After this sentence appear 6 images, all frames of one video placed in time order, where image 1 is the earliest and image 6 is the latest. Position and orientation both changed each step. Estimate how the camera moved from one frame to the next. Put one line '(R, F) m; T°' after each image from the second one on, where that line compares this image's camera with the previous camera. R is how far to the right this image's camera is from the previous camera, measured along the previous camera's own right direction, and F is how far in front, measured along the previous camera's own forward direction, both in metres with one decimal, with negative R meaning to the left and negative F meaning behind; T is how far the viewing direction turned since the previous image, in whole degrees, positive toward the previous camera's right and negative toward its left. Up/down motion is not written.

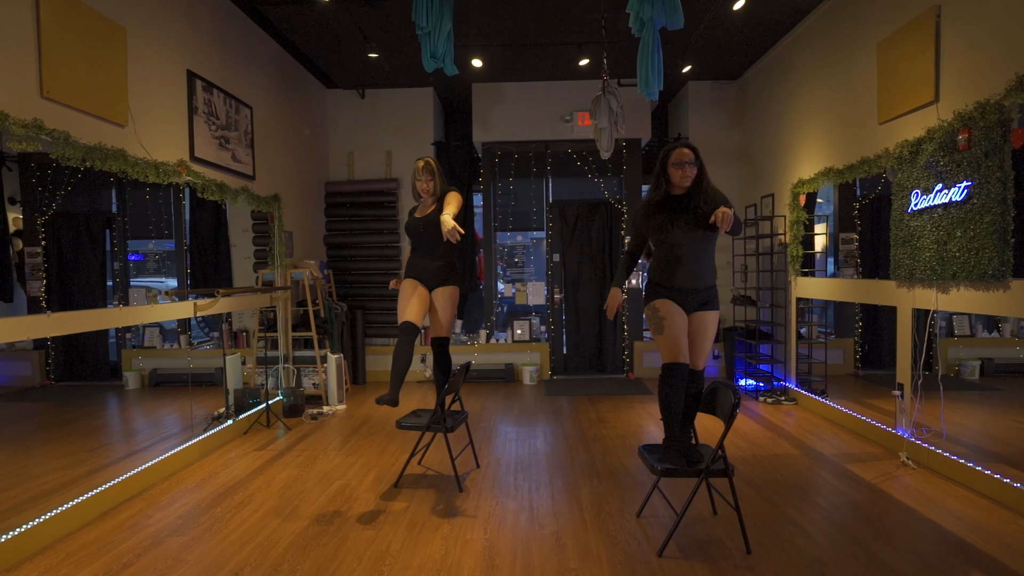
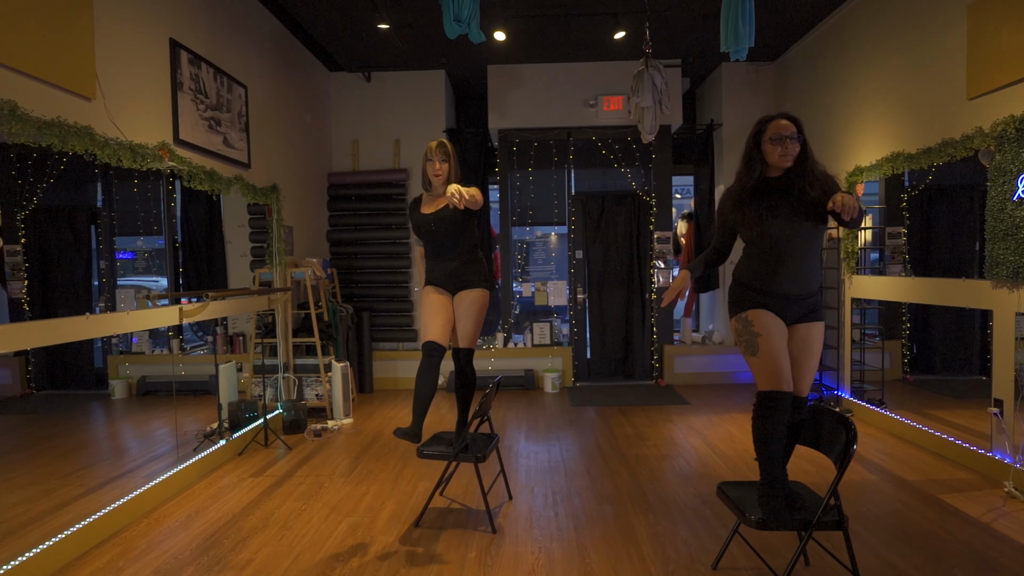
(-0.2, +0.5) m; 0°
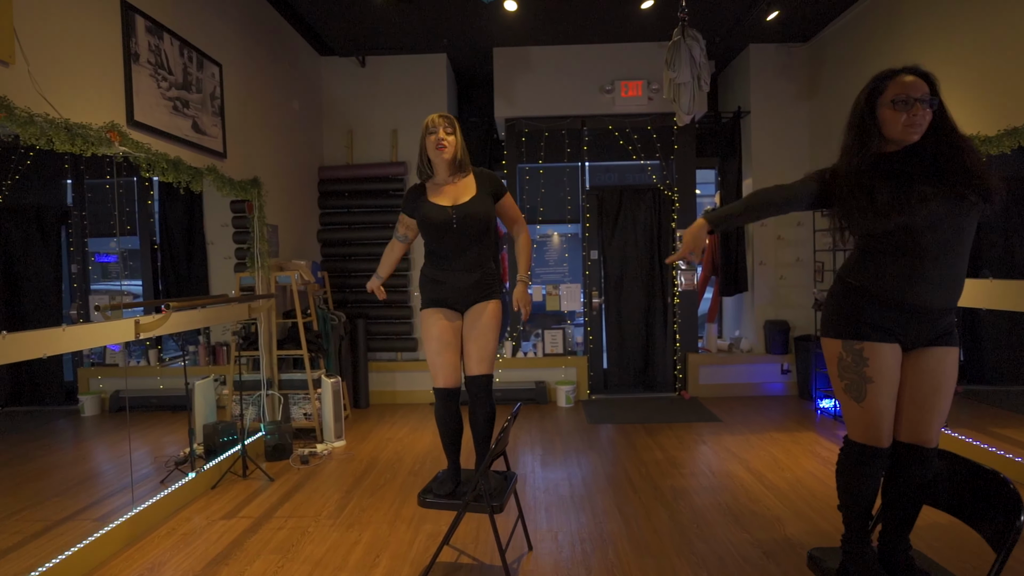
(-0.1, +0.5) m; 0°
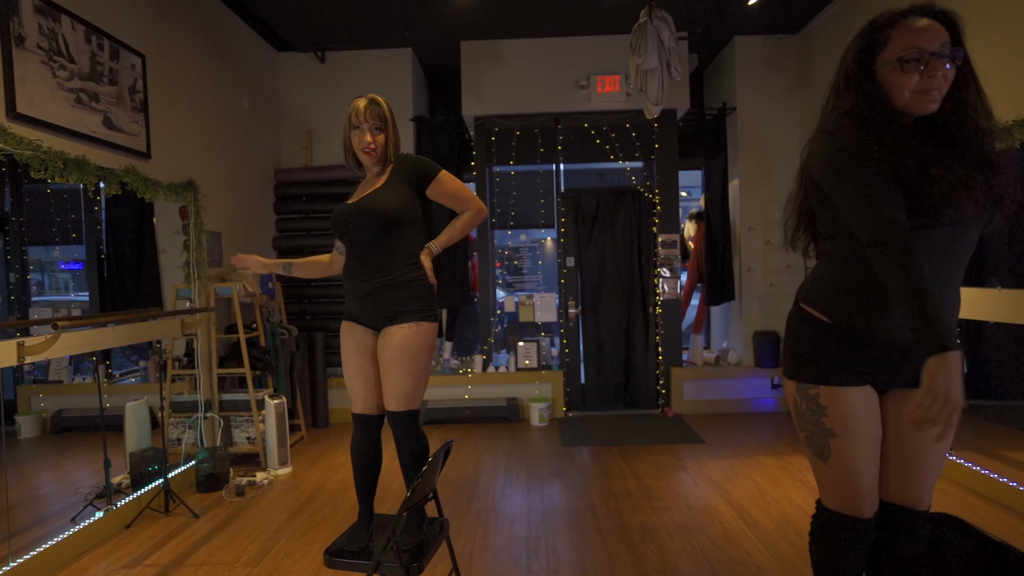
(+0.2, +0.3) m; 0°
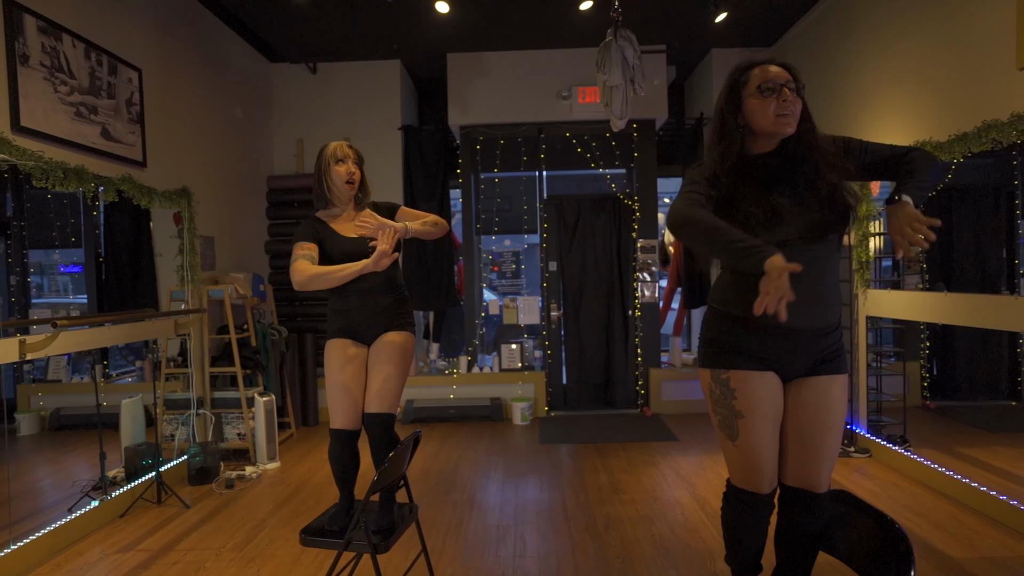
(+0.1, -0.2) m; 0°
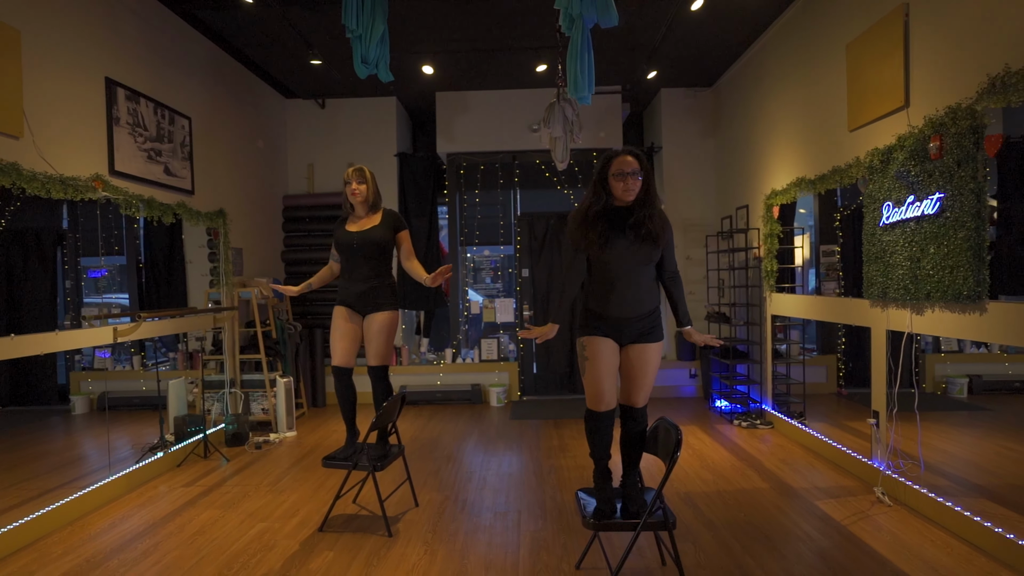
(+0.2, -0.9) m; 0°
